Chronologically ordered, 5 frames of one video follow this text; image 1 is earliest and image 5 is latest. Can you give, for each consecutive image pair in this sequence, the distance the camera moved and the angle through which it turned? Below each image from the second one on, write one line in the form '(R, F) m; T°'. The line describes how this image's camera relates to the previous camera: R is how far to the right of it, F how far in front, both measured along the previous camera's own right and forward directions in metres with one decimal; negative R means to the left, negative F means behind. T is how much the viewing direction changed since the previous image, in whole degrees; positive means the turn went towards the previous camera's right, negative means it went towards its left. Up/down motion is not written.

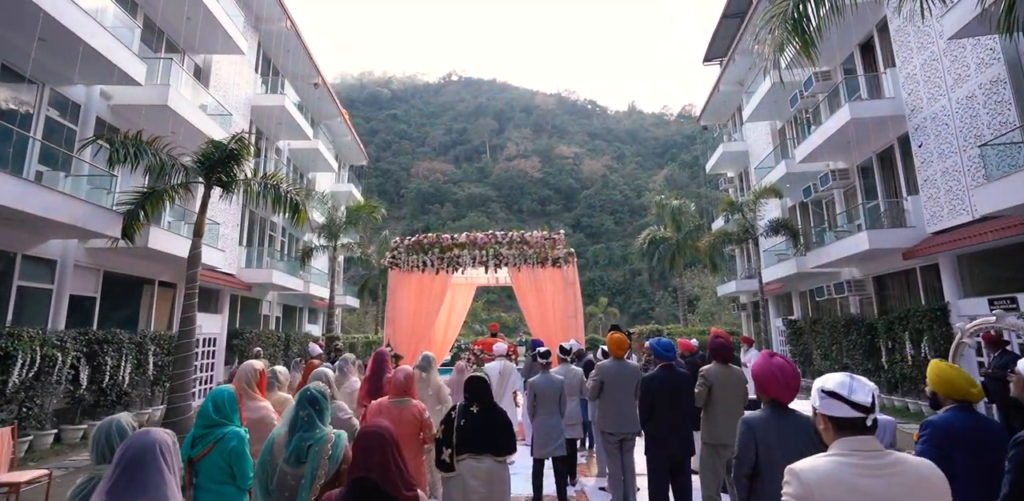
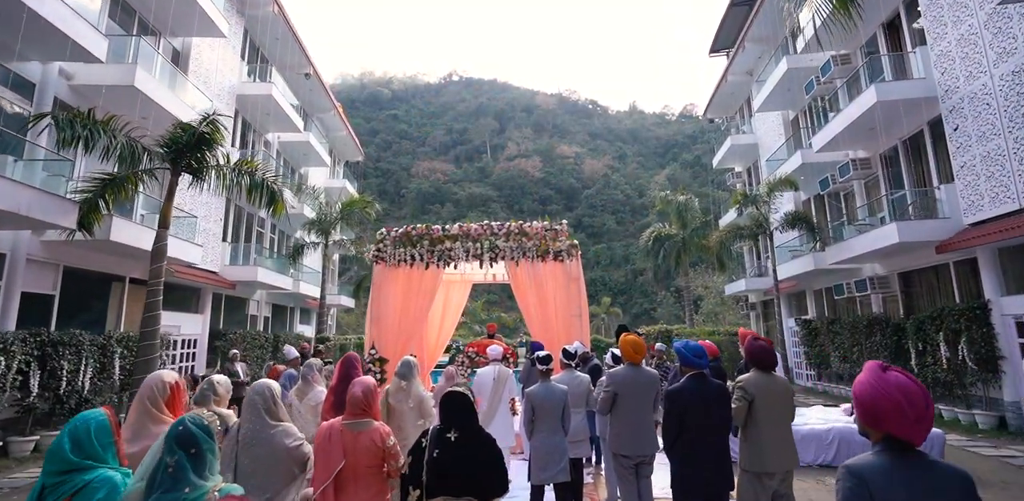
(+0.1, +0.8) m; 0°
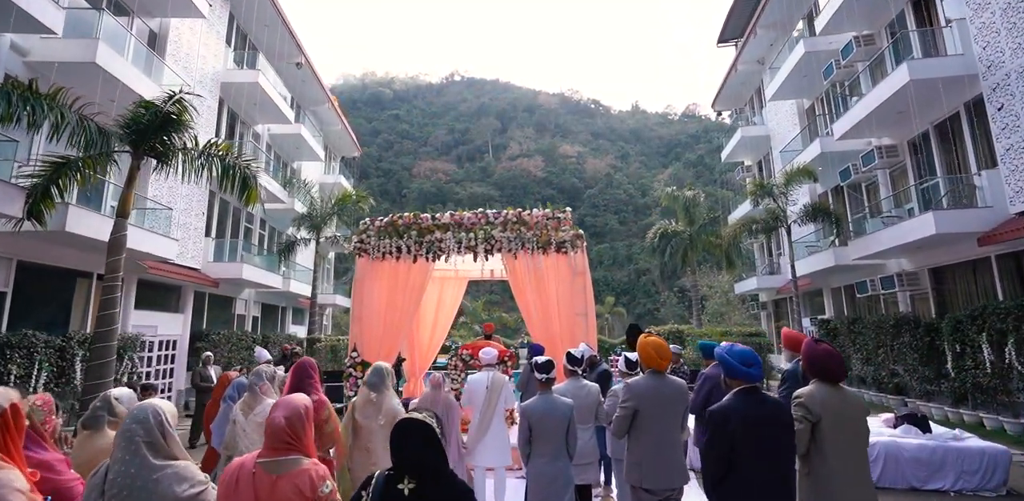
(+0.1, +0.8) m; 0°
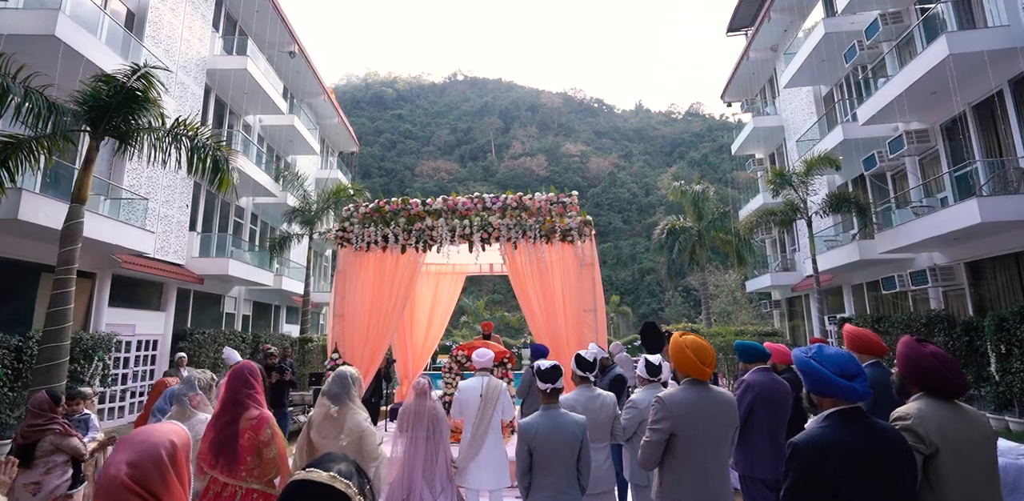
(0.0, +0.7) m; 0°
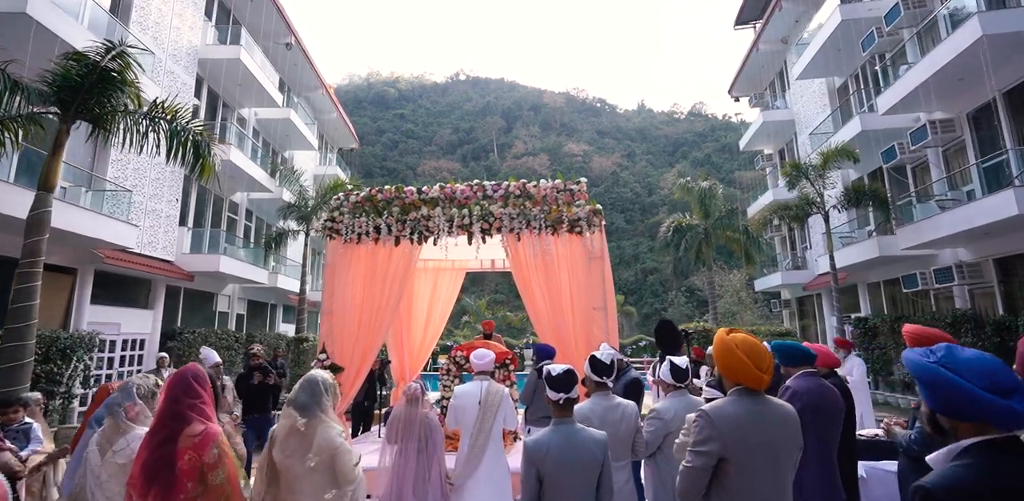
(0.0, +0.5) m; 0°
